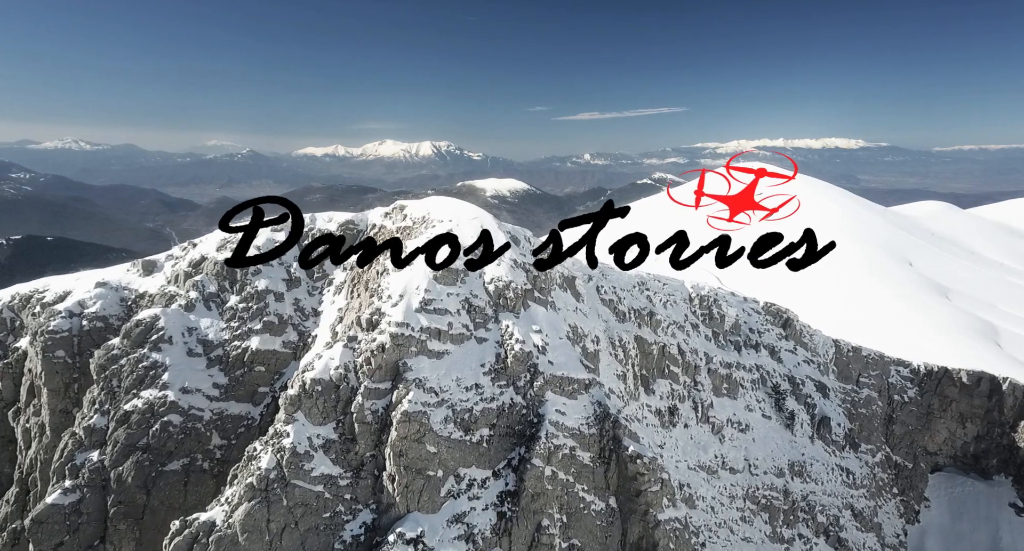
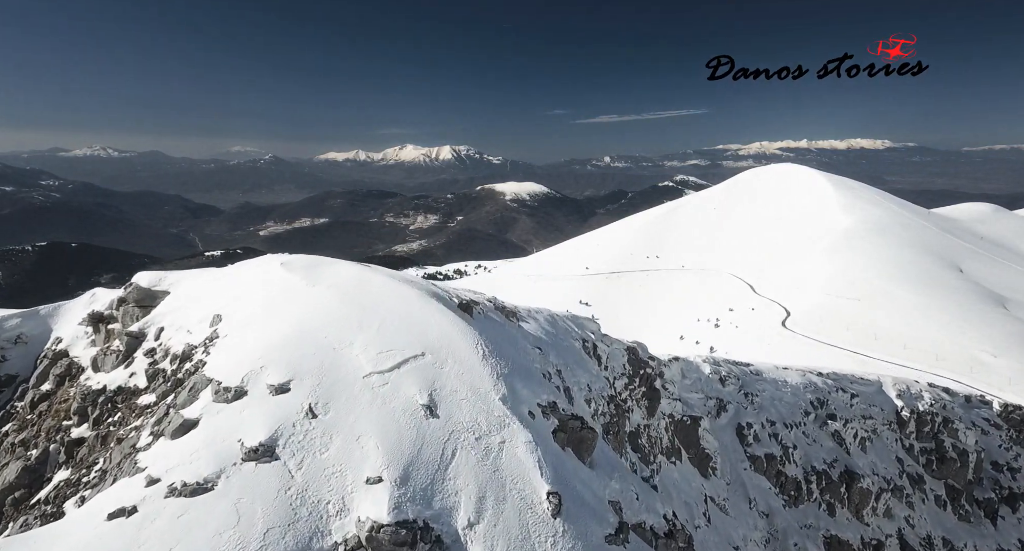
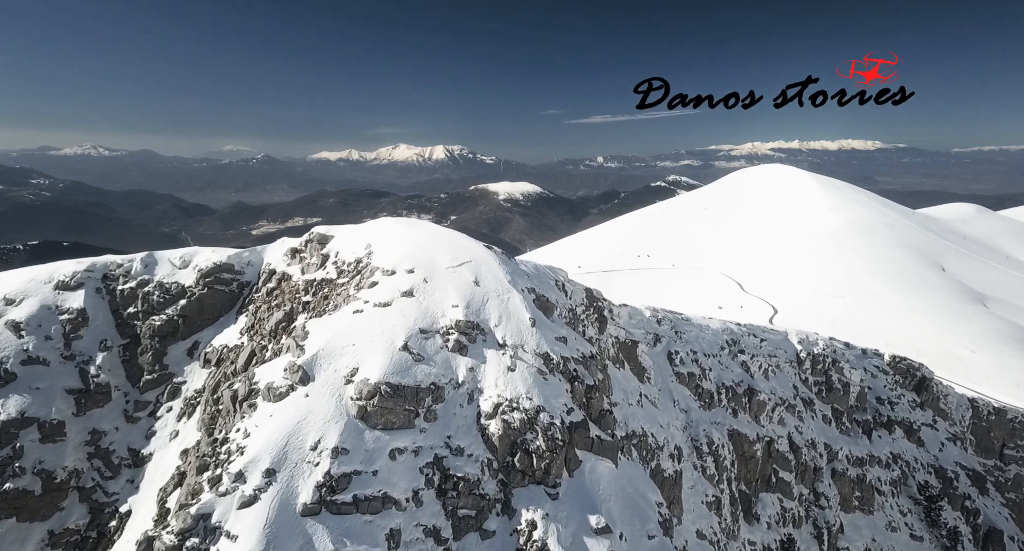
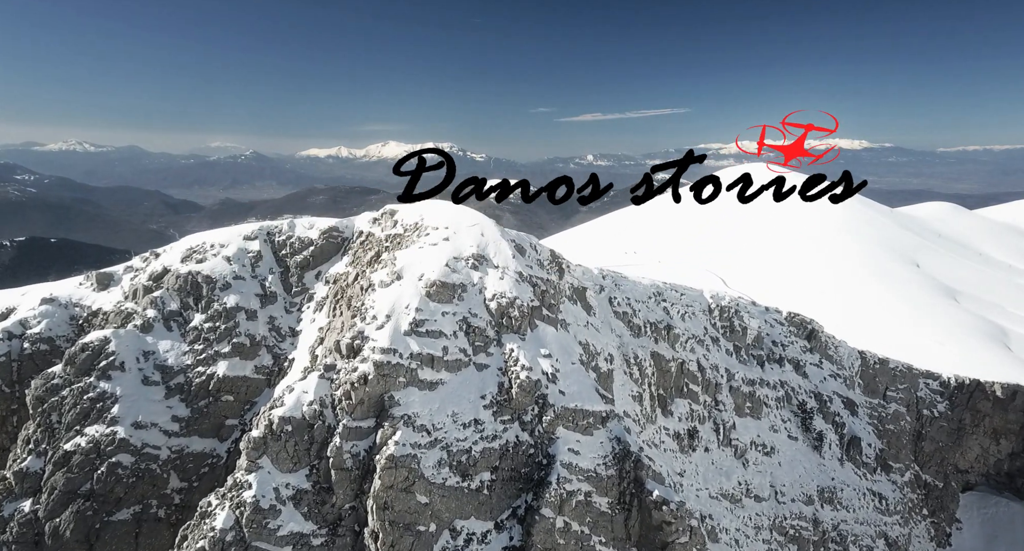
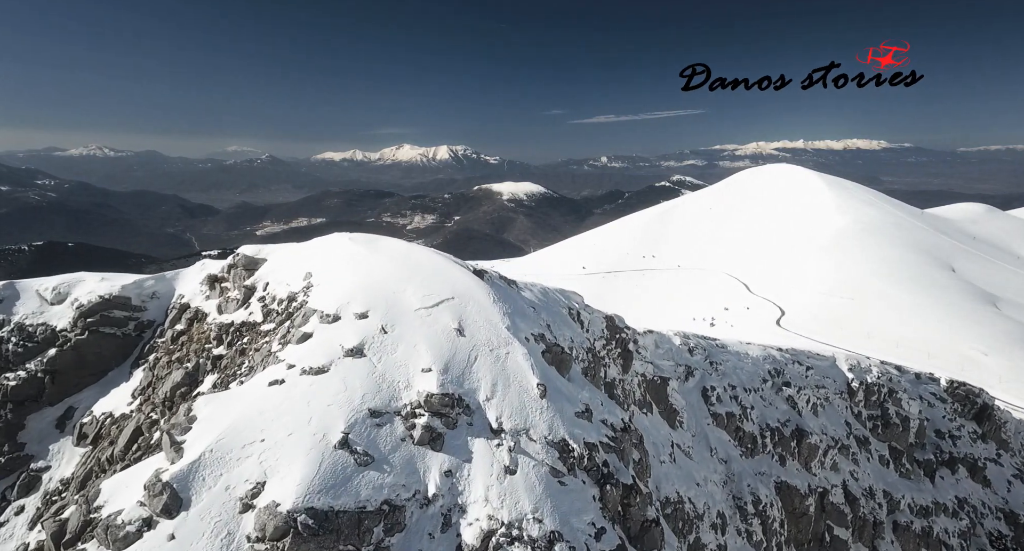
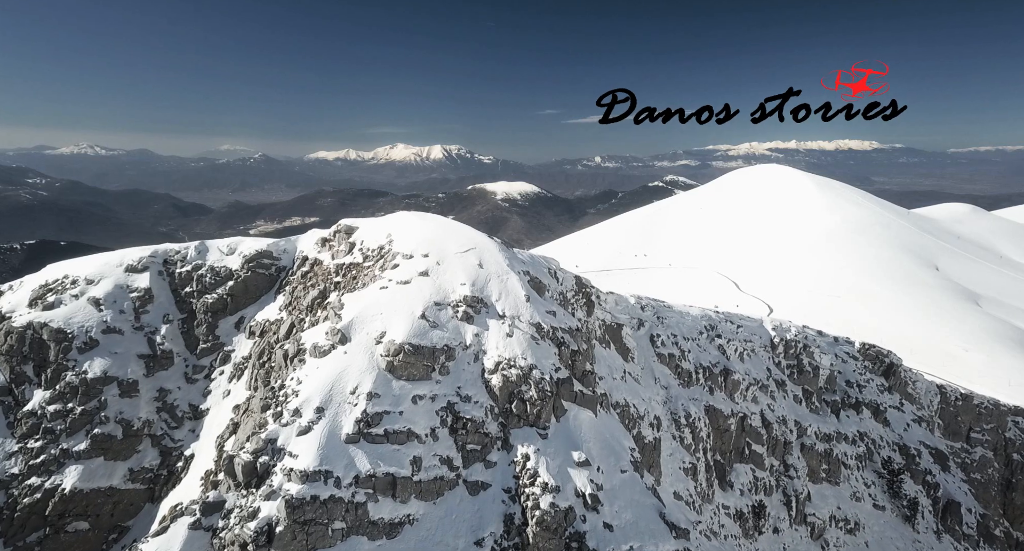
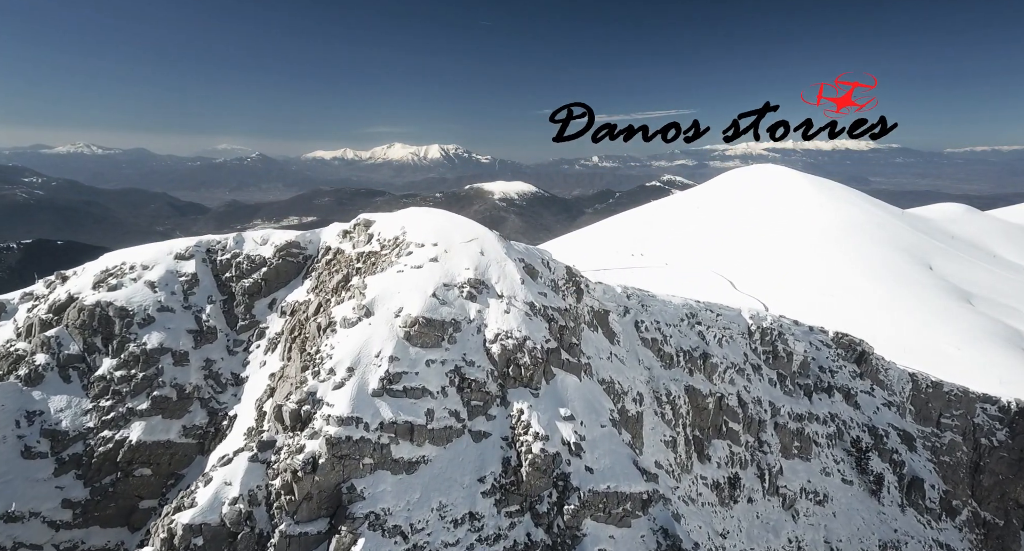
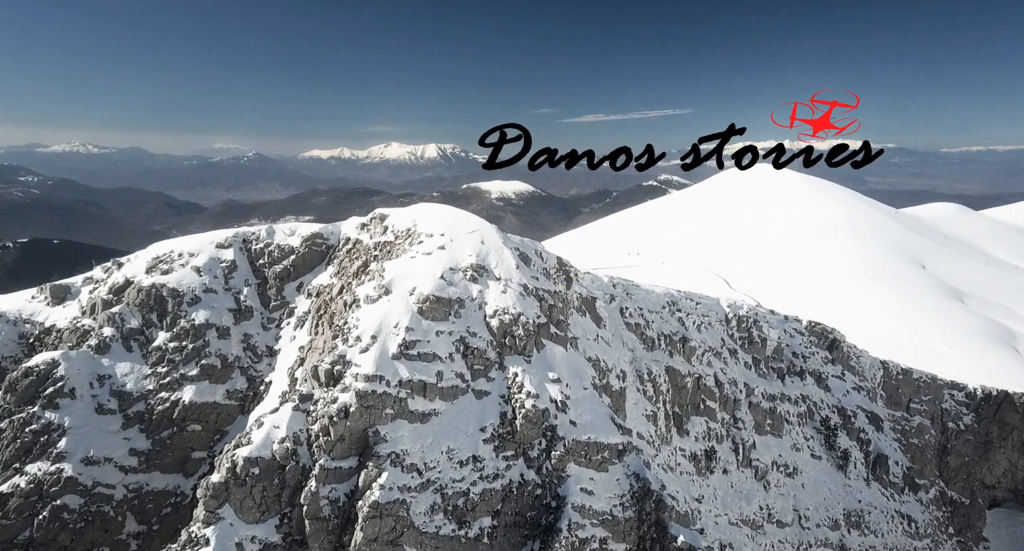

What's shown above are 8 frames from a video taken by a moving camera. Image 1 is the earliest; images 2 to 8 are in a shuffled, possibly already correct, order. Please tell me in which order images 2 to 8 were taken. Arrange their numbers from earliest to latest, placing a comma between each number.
4, 8, 7, 6, 3, 5, 2
